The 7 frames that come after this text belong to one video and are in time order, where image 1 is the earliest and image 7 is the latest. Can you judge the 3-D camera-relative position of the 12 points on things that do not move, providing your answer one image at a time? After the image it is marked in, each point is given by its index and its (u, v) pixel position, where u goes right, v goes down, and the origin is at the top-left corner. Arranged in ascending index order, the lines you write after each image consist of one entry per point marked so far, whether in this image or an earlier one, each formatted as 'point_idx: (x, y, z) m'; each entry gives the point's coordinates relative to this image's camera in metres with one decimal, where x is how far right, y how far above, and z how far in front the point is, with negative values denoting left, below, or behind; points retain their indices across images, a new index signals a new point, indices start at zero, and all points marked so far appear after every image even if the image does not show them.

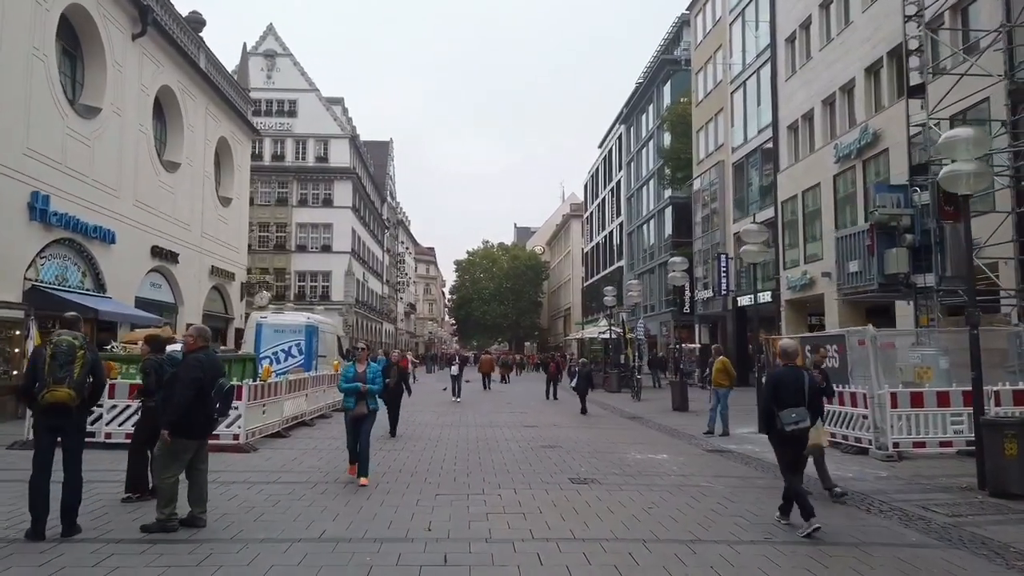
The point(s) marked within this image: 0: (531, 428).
0: (+0.4, -3.4, +18.0) m
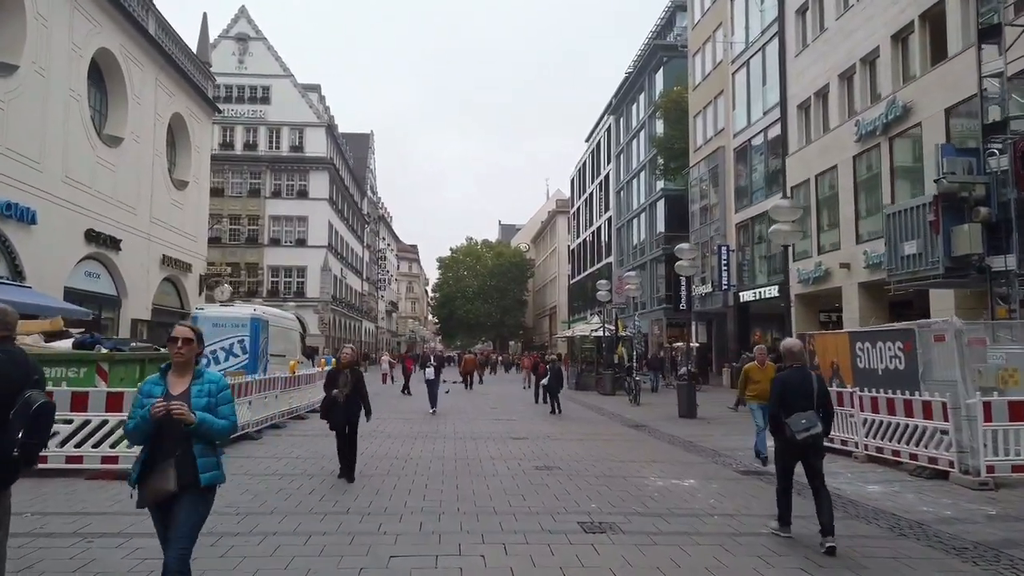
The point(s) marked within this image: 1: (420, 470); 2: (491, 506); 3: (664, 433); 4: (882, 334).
0: (+0.1, -3.1, +15.1) m
1: (-1.4, -2.7, +11.0) m
2: (-0.2, -2.5, +8.6) m
3: (+3.5, -3.4, +17.3) m
4: (+6.1, -0.8, +12.4) m
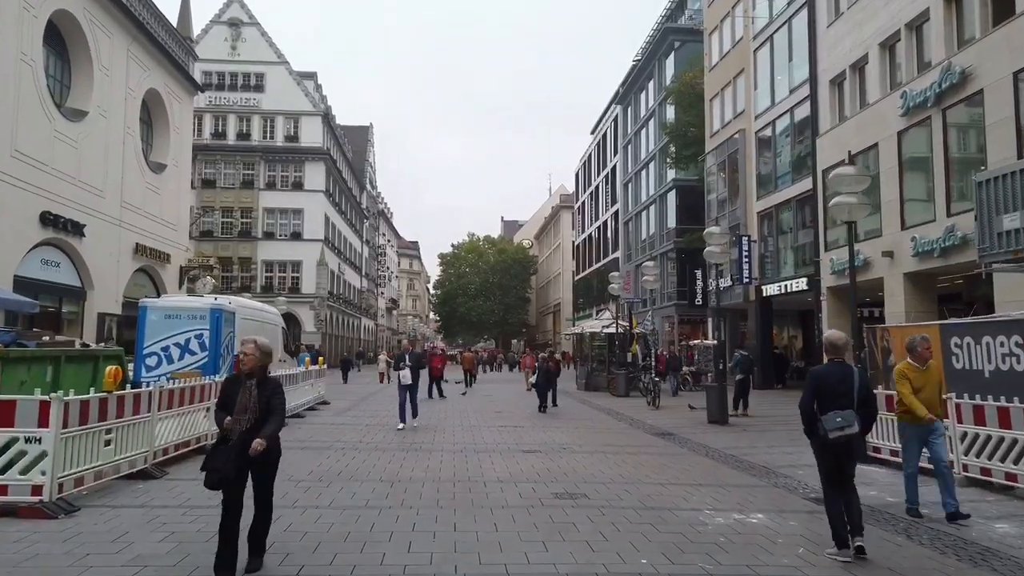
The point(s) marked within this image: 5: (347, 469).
0: (+0.3, -2.8, +12.7) m
1: (-1.2, -2.4, +8.6) m
2: (-0.1, -2.3, +6.1) m
3: (+3.7, -3.1, +14.8) m
4: (+6.3, -0.5, +9.9) m
5: (-2.4, -2.6, +10.7) m
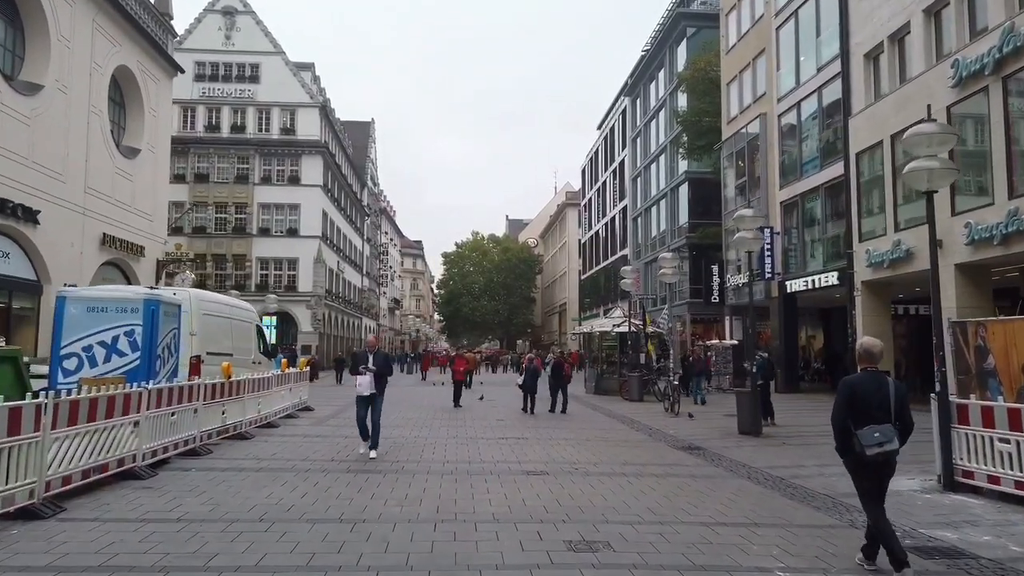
0: (+0.3, -2.6, +10.4) m
1: (-1.2, -2.3, +6.3) m
2: (-0.1, -2.1, +3.8) m
3: (+3.7, -2.9, +12.5) m
4: (+6.3, -0.3, +7.5) m
5: (-2.4, -2.4, +8.4) m
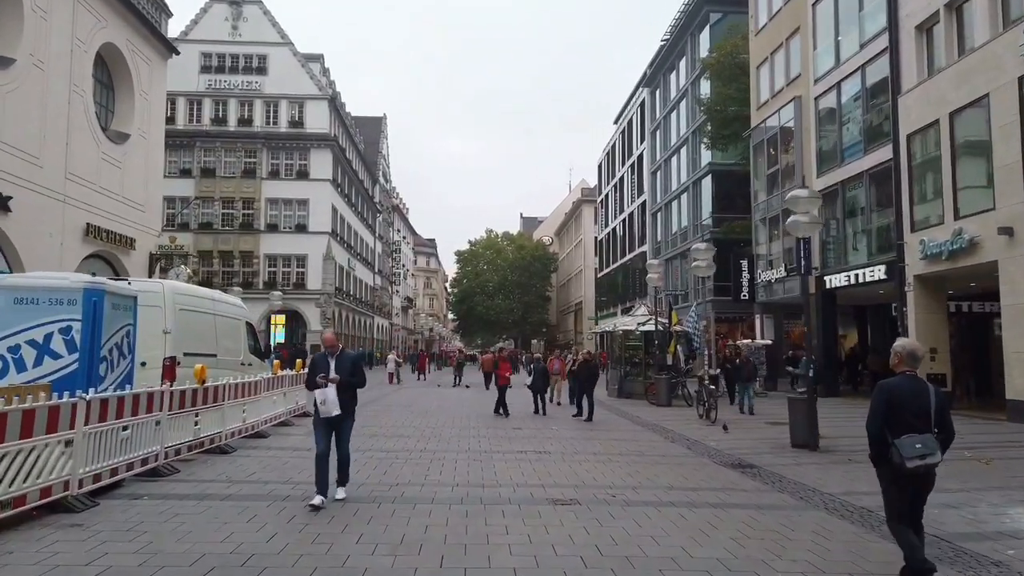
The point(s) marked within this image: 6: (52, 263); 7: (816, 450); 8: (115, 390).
0: (+0.6, -2.5, +8.4) m
1: (-1.0, -2.1, +4.3) m
2: (0.0, -1.9, +1.8) m
3: (+4.0, -2.8, +10.4) m
4: (+6.5, -0.2, +5.4) m
5: (-2.1, -2.3, +6.5) m
6: (-12.3, +0.7, +20.0) m
7: (+5.7, -3.0, +14.0) m
8: (-5.4, -1.4, +10.2) m
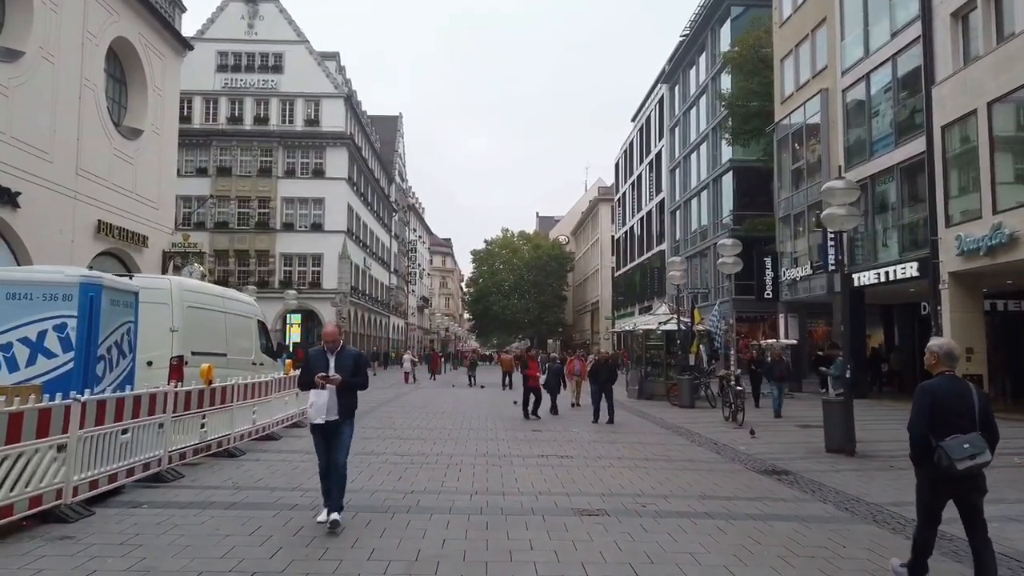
0: (+0.8, -2.4, +7.8) m
1: (-0.9, -2.1, +3.8) m
2: (+0.1, -1.9, +1.2) m
3: (+4.3, -2.7, +9.7) m
4: (+6.7, -0.1, +4.7) m
5: (-1.9, -2.2, +5.9) m
6: (-11.8, +0.7, +19.6) m
7: (+6.1, -3.0, +13.3) m
8: (-5.1, -1.3, +9.7) m
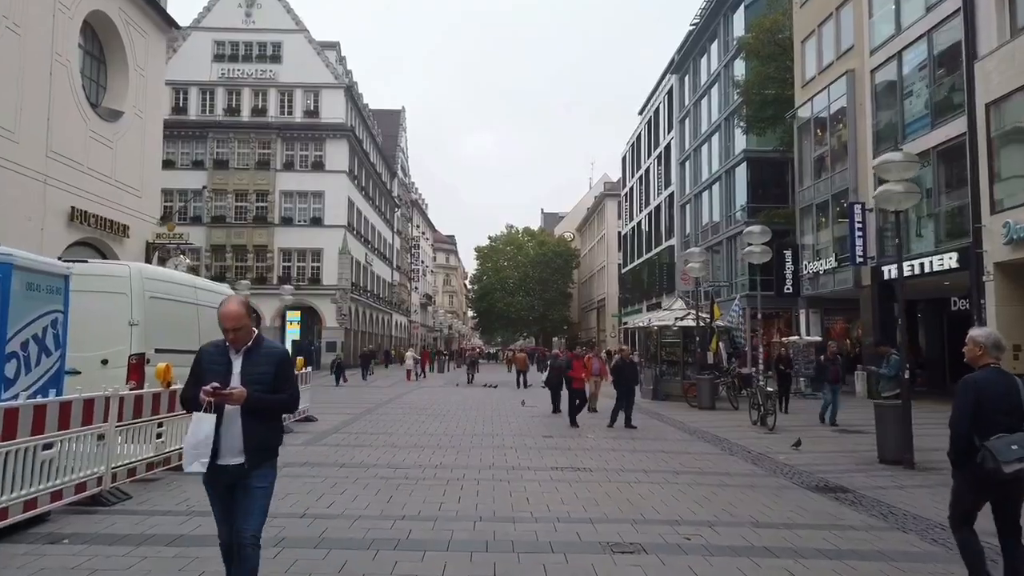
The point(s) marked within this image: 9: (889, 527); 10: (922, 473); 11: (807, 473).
0: (+1.0, -2.3, +6.1) m
1: (-0.8, -1.9, +2.1) m
2: (+0.2, -1.7, -0.4) m
3: (+4.4, -2.5, +8.1) m
4: (+6.8, +0.1, +3.0) m
5: (-1.8, -2.0, +4.3) m
6: (-11.6, +0.9, +18.1) m
7: (+6.2, -2.8, +11.6) m
8: (-5.0, -1.2, +8.1) m
9: (+3.9, -2.5, +7.7) m
10: (+6.2, -2.8, +11.1) m
11: (+4.4, -2.7, +11.0) m
